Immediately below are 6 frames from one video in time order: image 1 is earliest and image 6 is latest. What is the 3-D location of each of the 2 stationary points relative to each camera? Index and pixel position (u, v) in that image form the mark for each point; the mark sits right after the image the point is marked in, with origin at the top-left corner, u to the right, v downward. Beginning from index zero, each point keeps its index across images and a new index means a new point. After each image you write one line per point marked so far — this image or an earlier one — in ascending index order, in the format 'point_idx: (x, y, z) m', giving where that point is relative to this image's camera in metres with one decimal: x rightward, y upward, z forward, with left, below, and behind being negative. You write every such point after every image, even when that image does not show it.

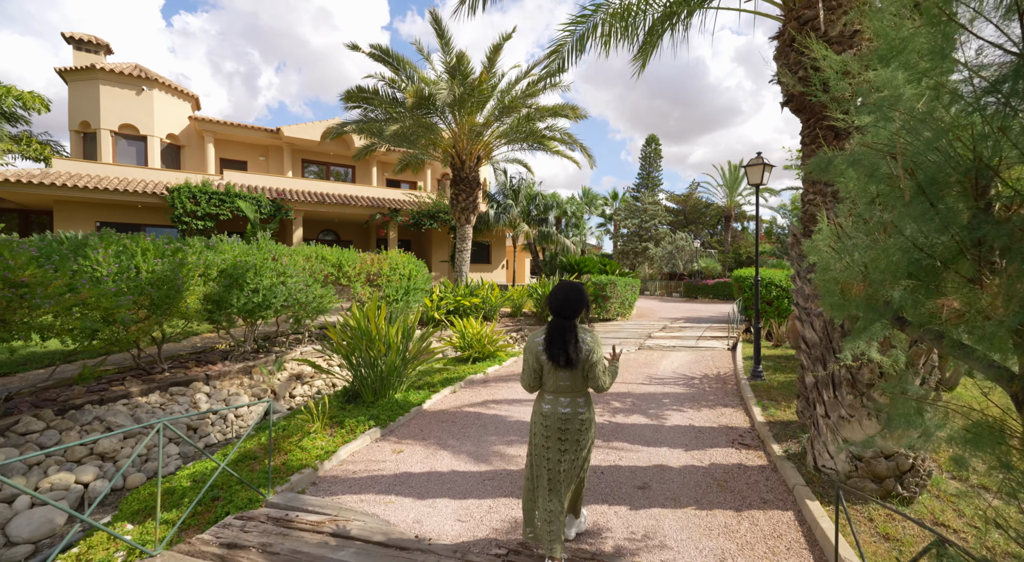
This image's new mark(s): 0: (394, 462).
0: (-1.2, -1.7, +5.1) m
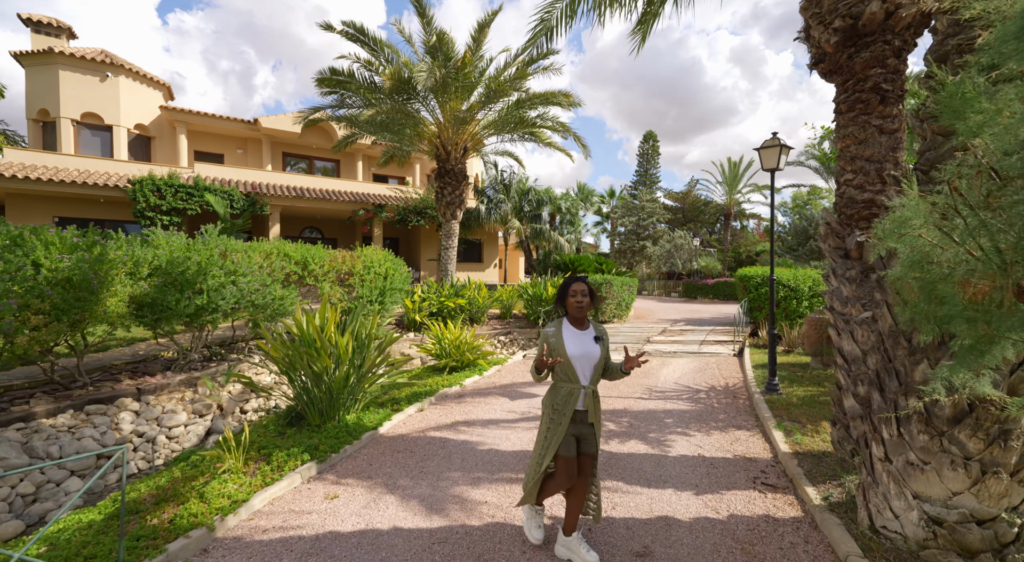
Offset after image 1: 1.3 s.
0: (-1.4, -1.7, +4.0) m
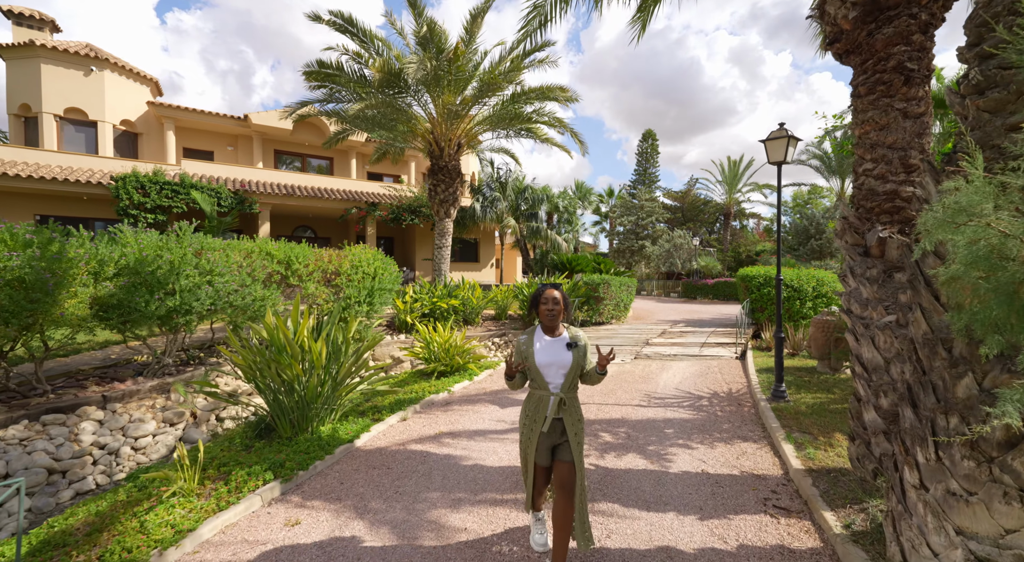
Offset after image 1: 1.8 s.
0: (-1.6, -1.7, +3.5) m
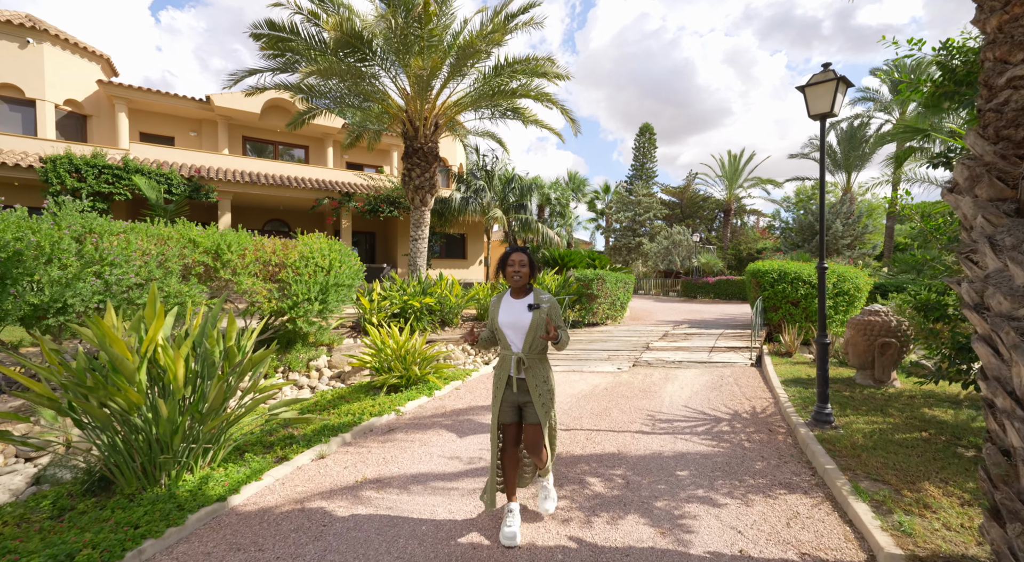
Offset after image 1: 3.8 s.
0: (-1.9, -1.6, +1.8) m
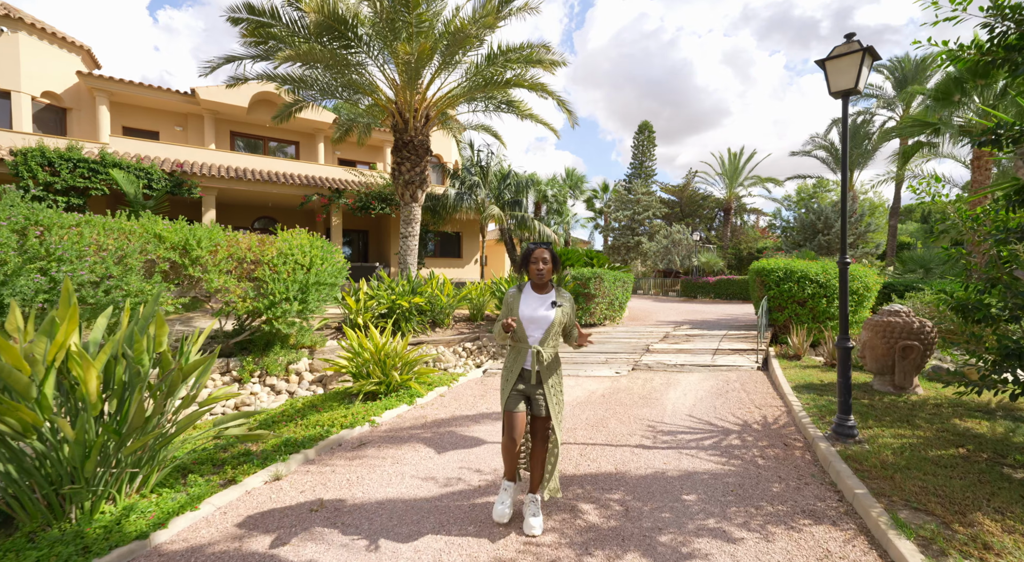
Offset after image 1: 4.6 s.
0: (-2.0, -1.6, +1.2) m
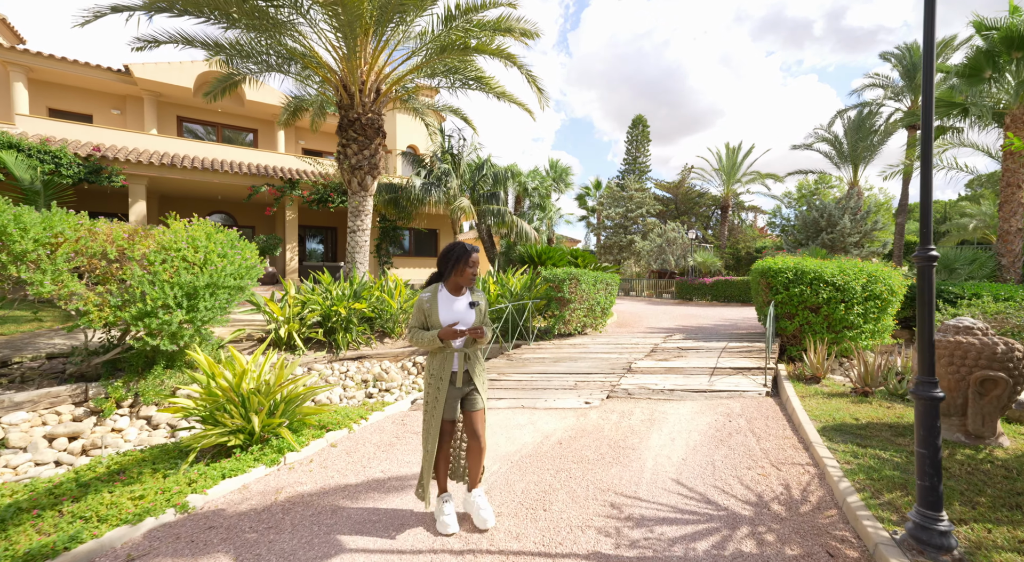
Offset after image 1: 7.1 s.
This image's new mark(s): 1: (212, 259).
0: (-2.8, -1.6, -0.7) m
1: (-4.3, +0.3, +7.5) m
